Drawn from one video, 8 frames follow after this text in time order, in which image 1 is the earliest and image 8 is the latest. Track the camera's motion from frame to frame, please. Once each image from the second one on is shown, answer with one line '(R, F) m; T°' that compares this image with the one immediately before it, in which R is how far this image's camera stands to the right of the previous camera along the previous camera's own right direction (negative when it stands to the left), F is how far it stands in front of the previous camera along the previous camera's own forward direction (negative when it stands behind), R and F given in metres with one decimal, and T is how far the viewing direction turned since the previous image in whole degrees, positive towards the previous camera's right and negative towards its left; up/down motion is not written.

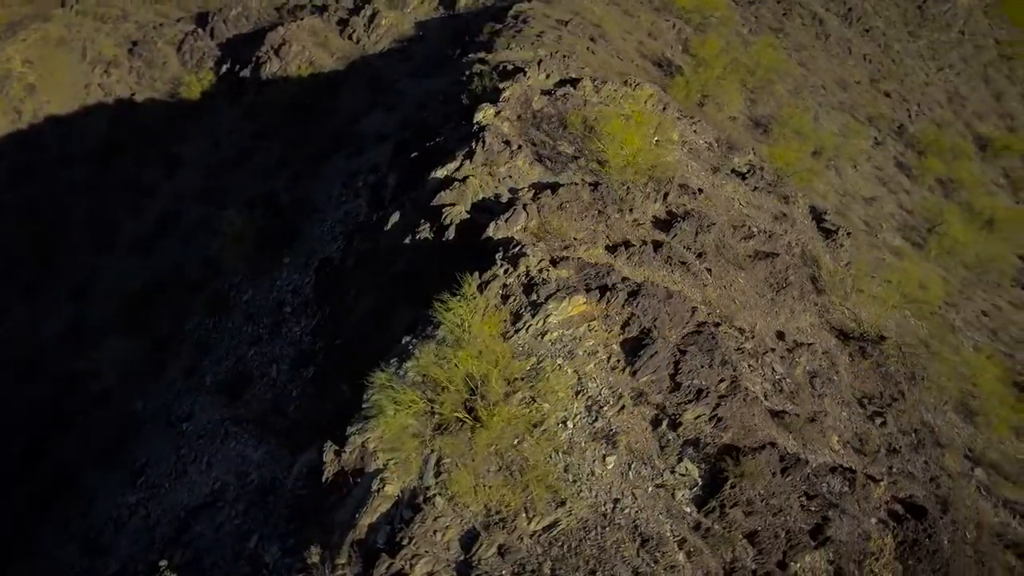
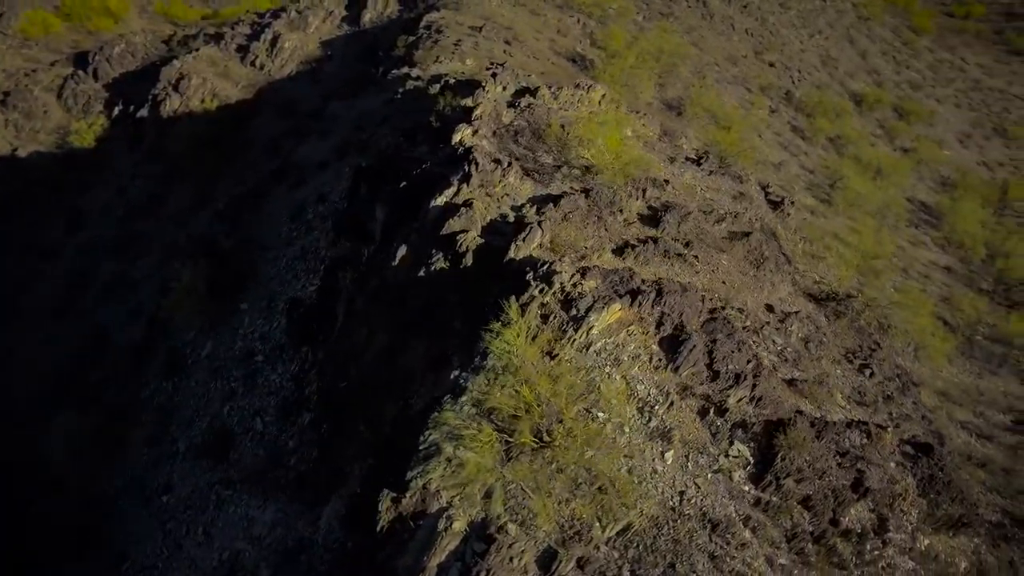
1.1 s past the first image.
(-1.4, 0.0) m; +8°
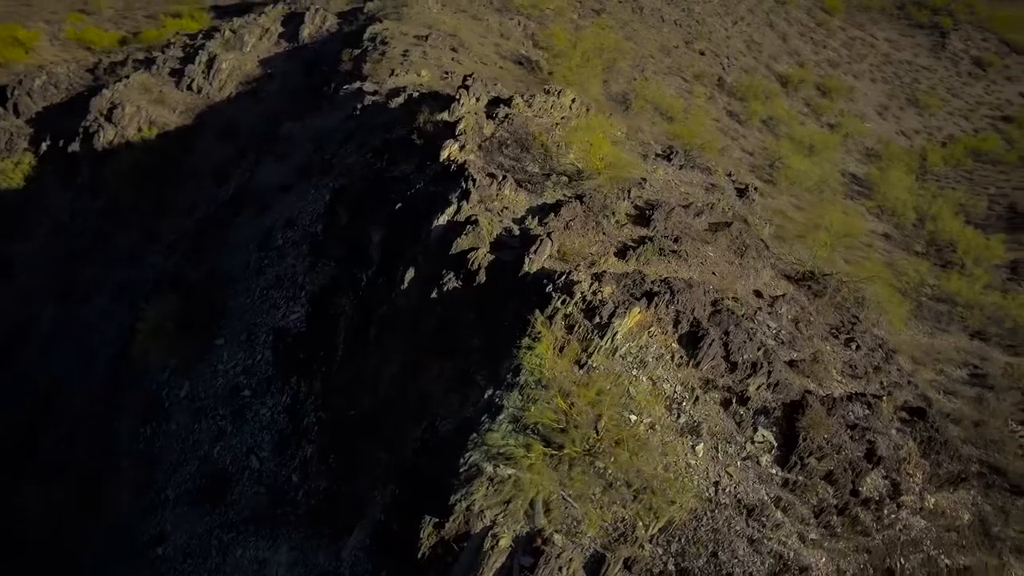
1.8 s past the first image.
(-0.9, 0.0) m; +5°
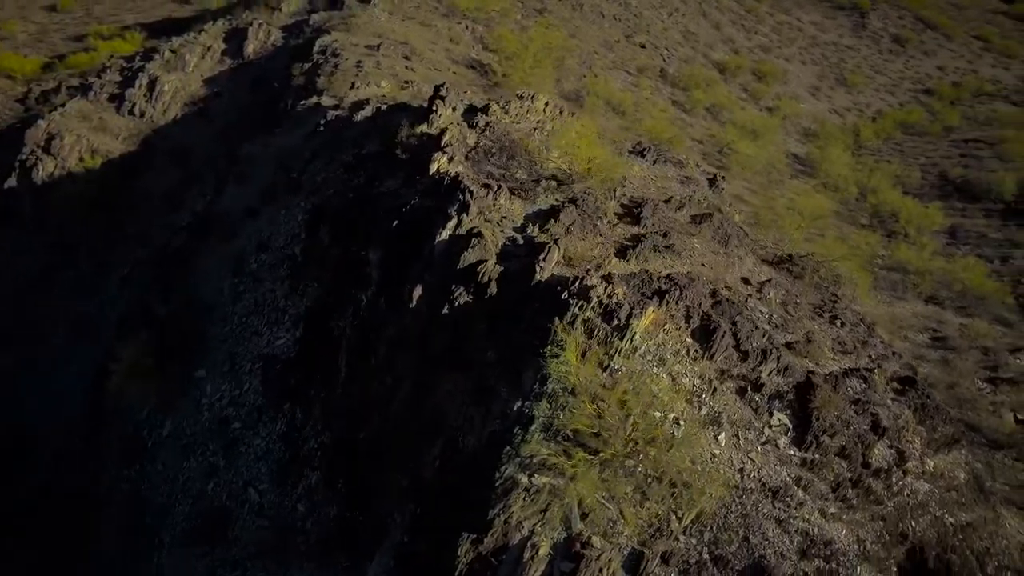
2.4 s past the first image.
(-0.8, 0.0) m; +4°
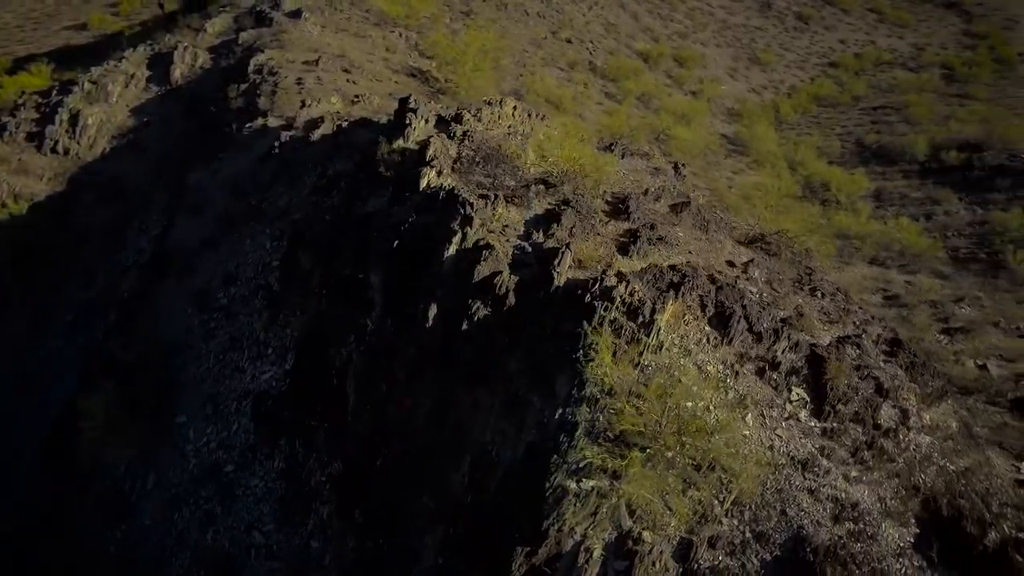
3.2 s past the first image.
(-1.0, +0.1) m; +6°
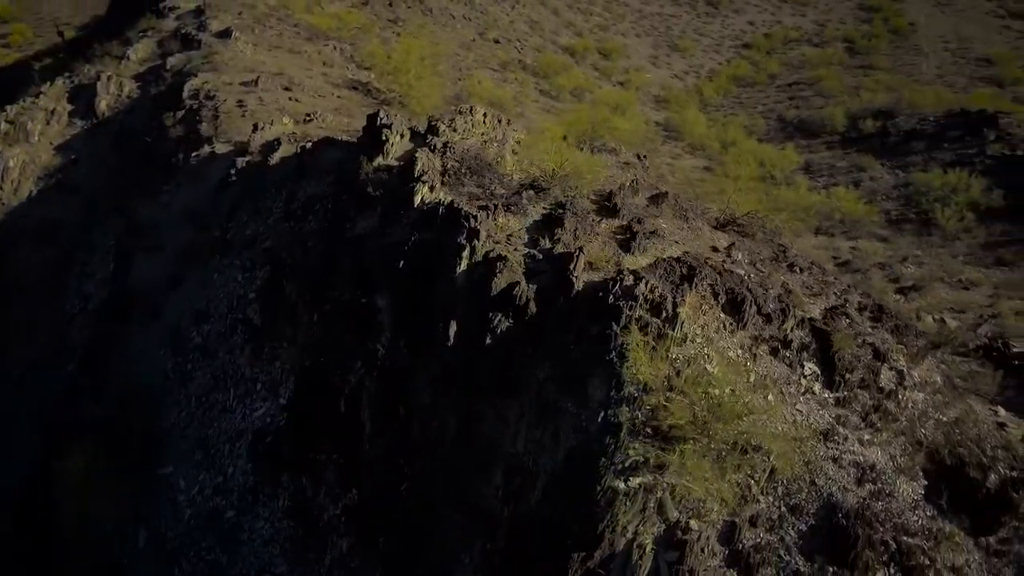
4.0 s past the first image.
(-1.0, +0.1) m; +6°
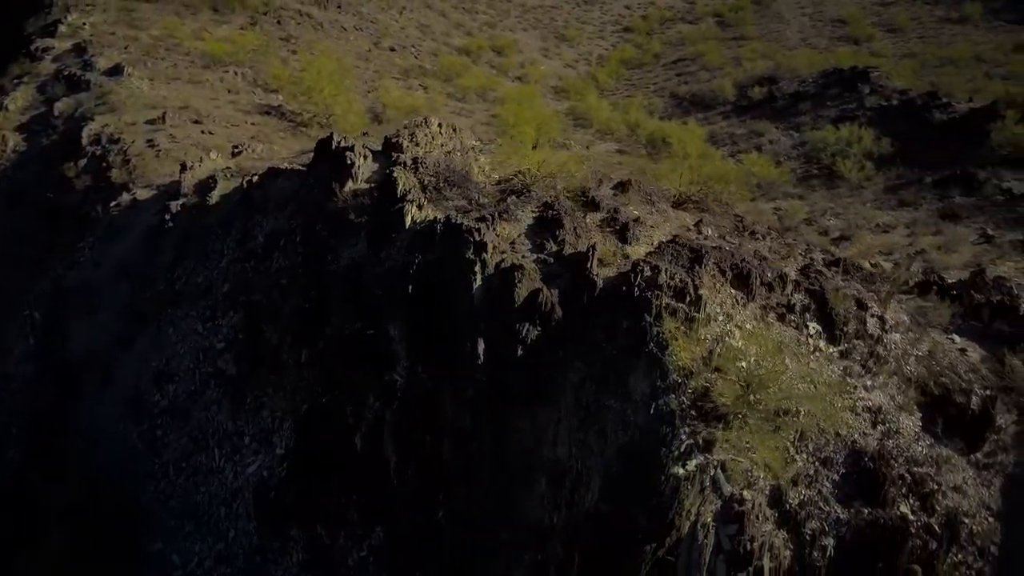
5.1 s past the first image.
(-1.4, +0.2) m; +8°
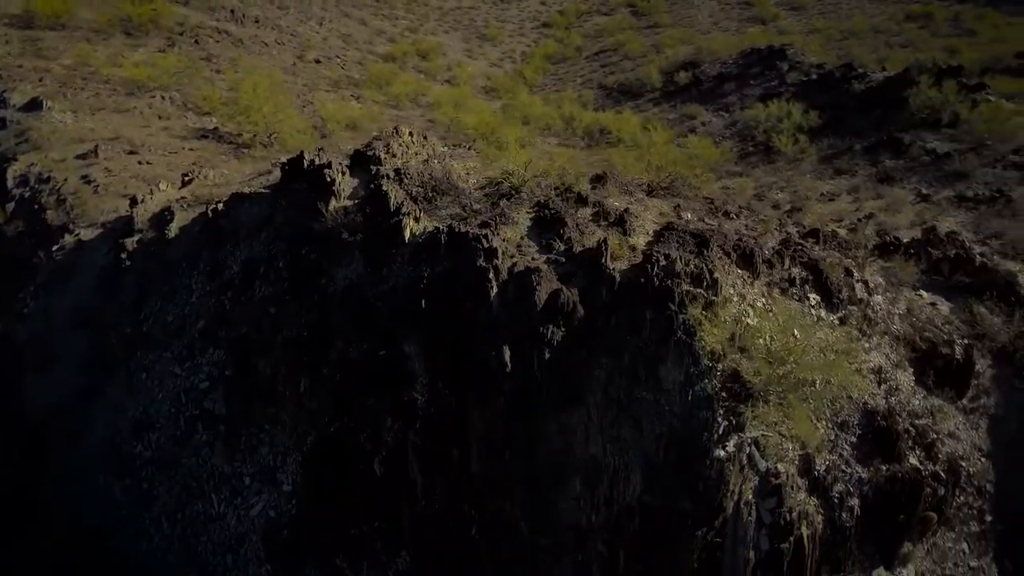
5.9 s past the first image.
(-1.0, +0.2) m; +6°
